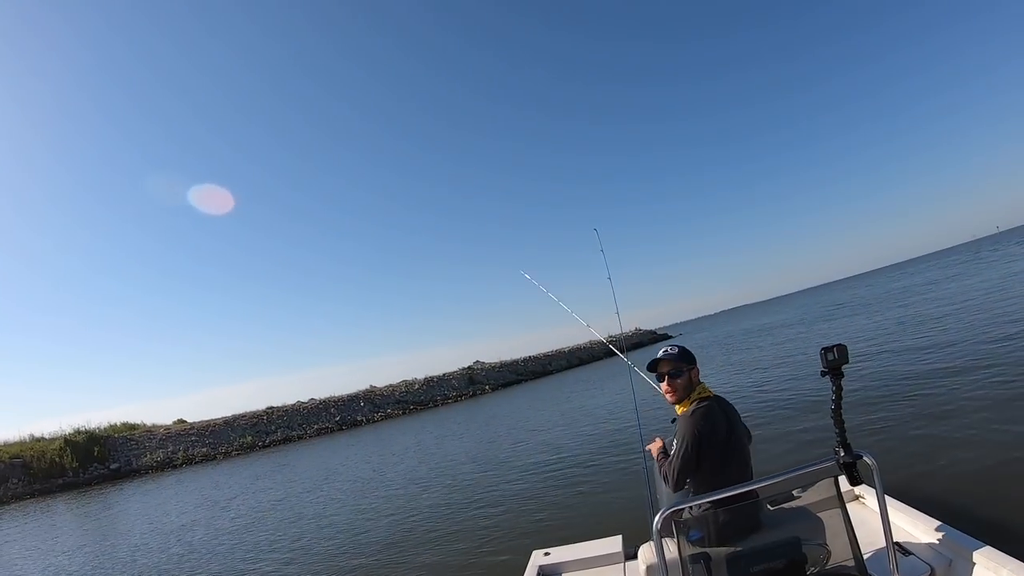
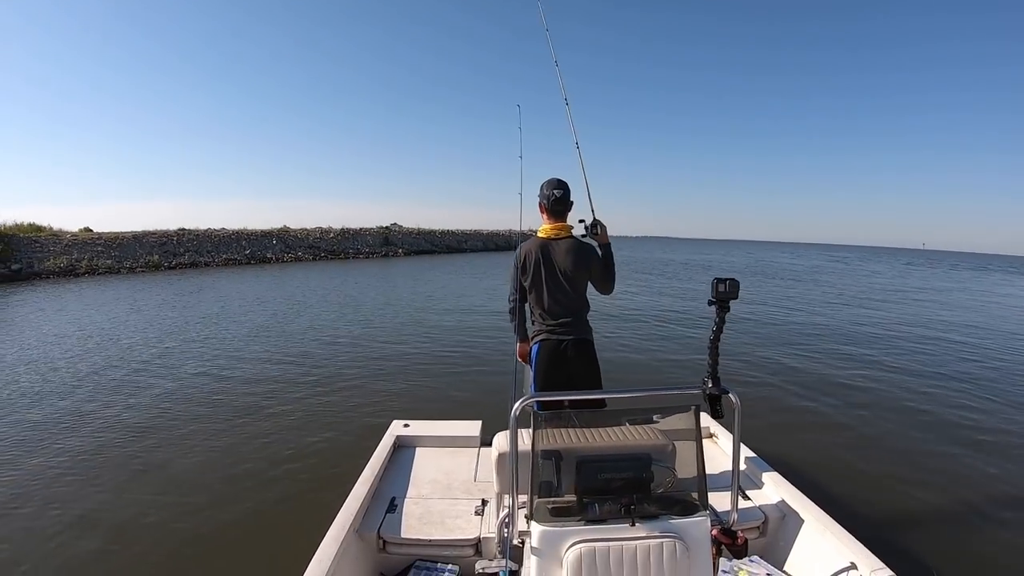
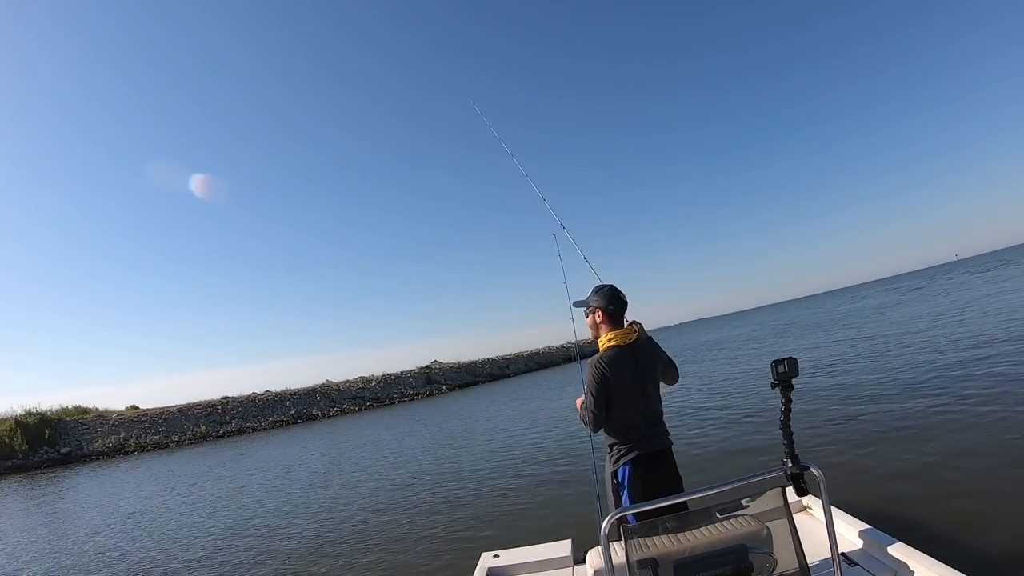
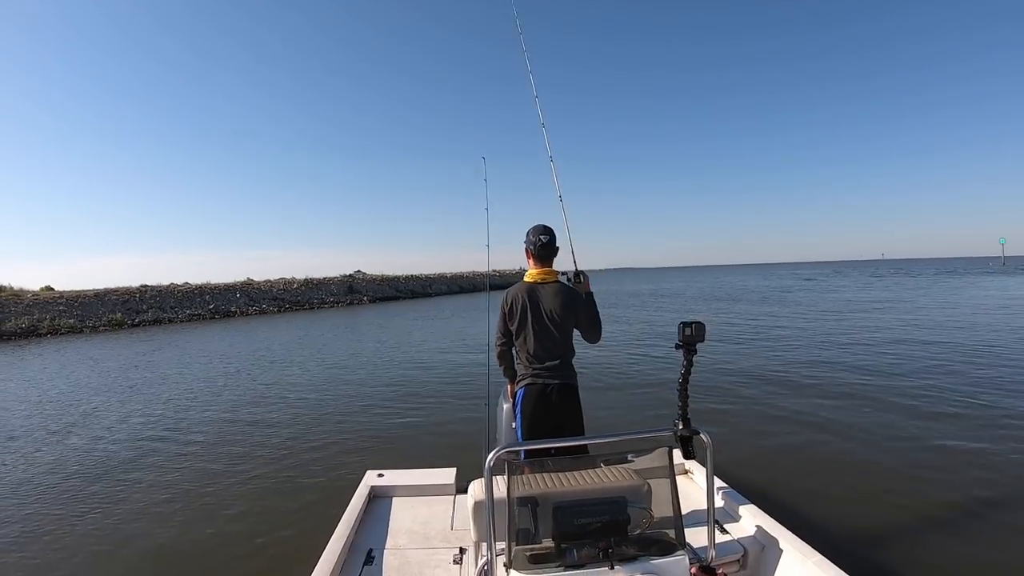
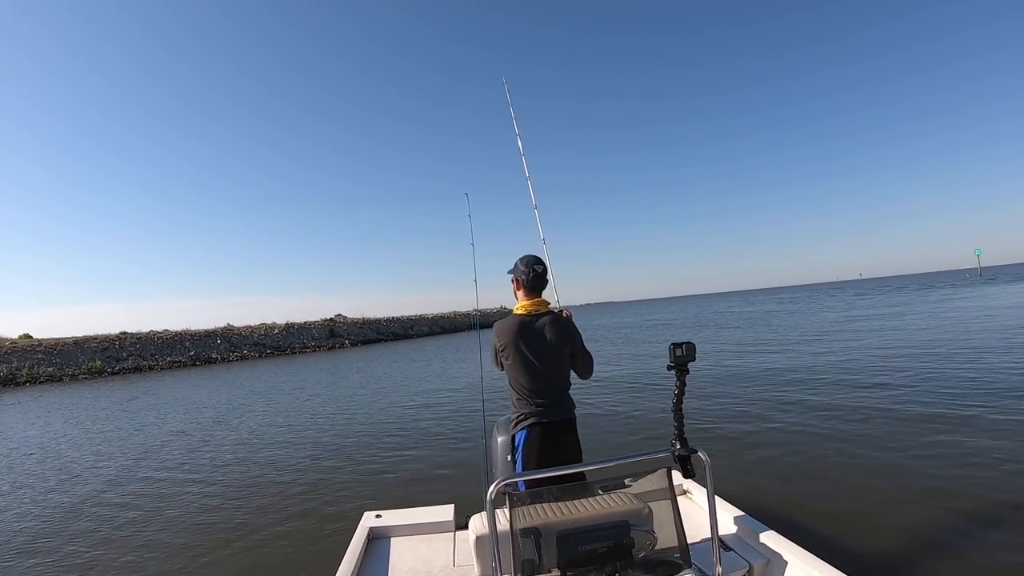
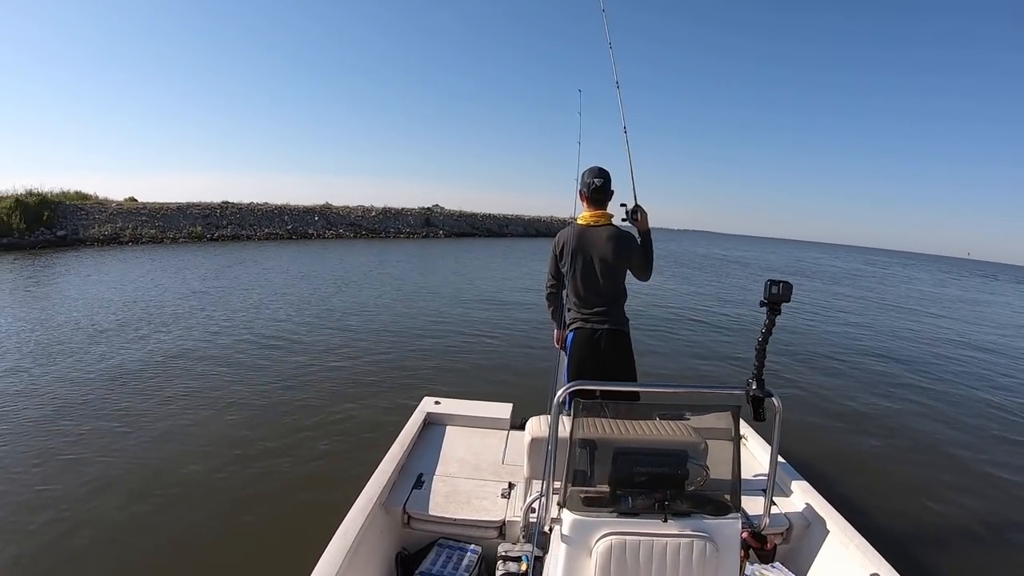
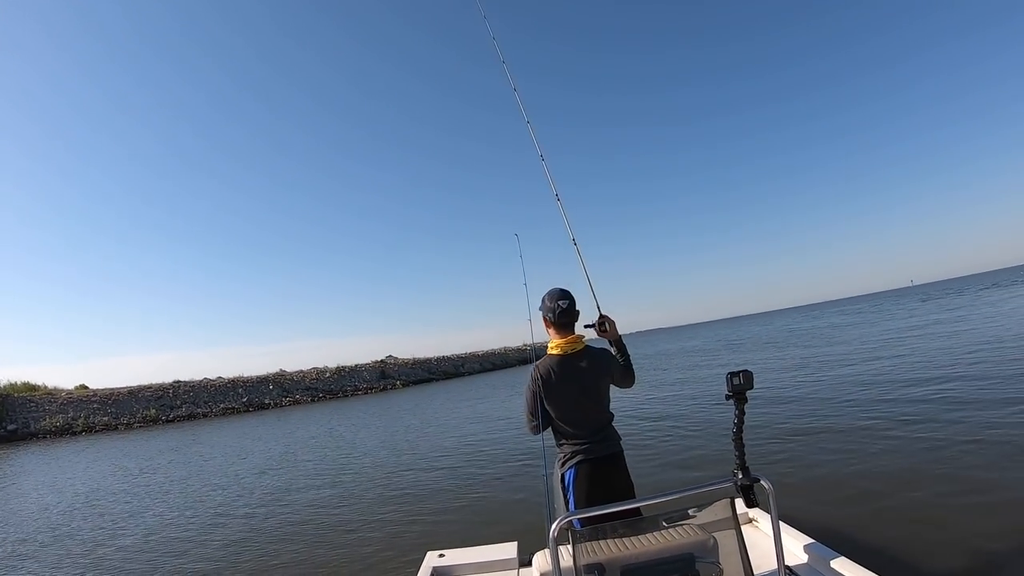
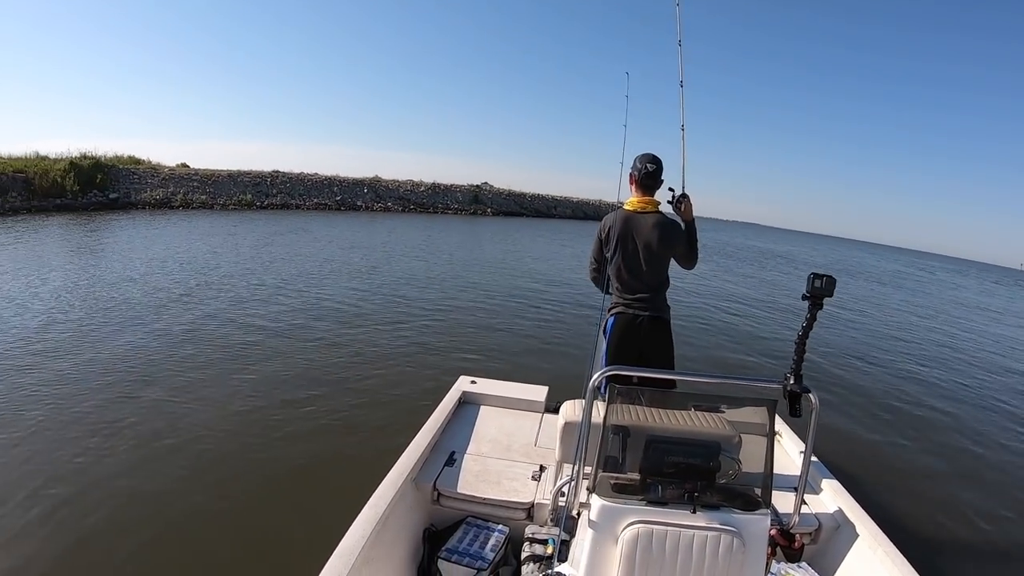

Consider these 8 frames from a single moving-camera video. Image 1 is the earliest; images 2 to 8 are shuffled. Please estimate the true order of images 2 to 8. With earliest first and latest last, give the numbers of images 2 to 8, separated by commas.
3, 7, 5, 4, 2, 6, 8
